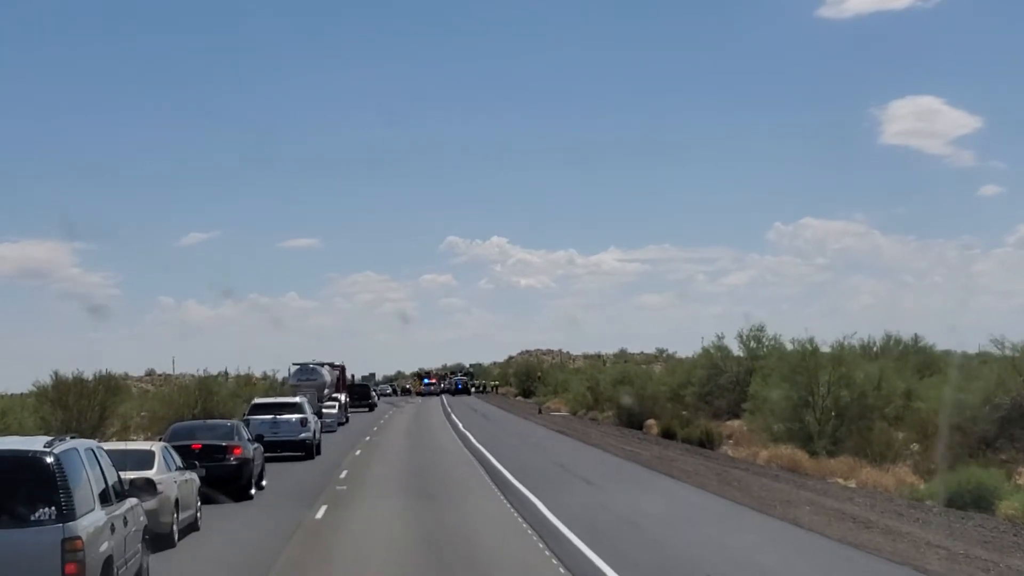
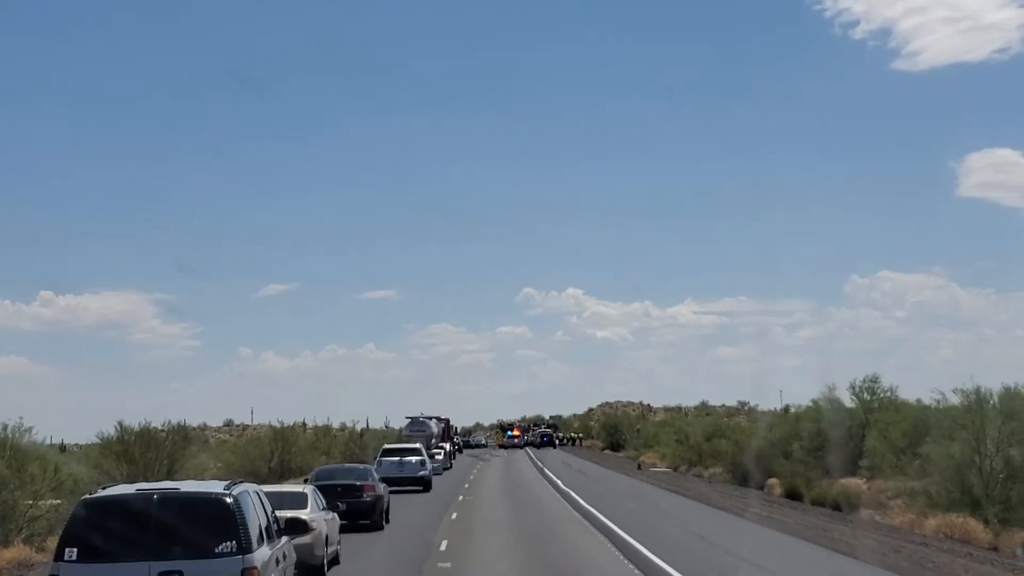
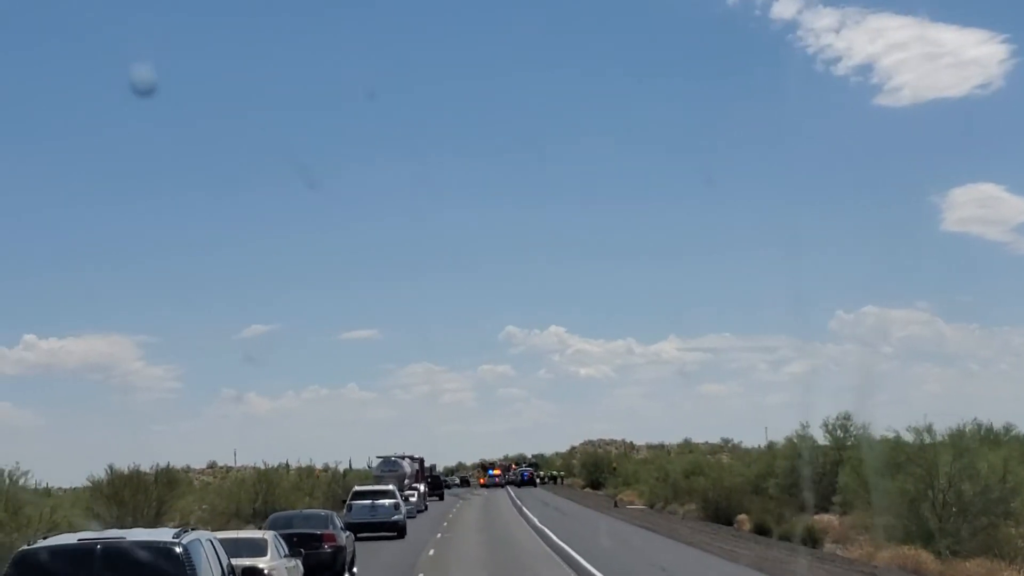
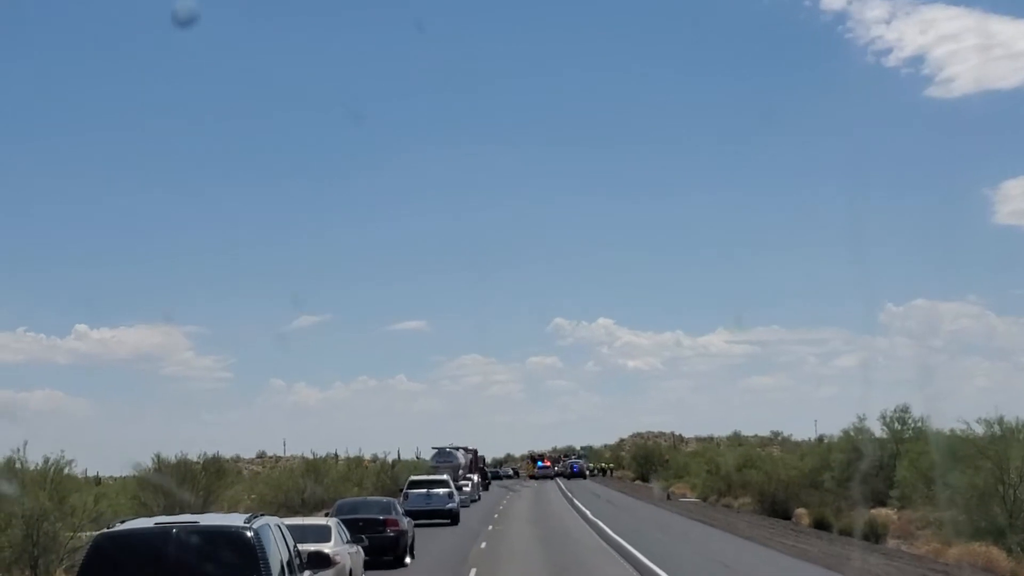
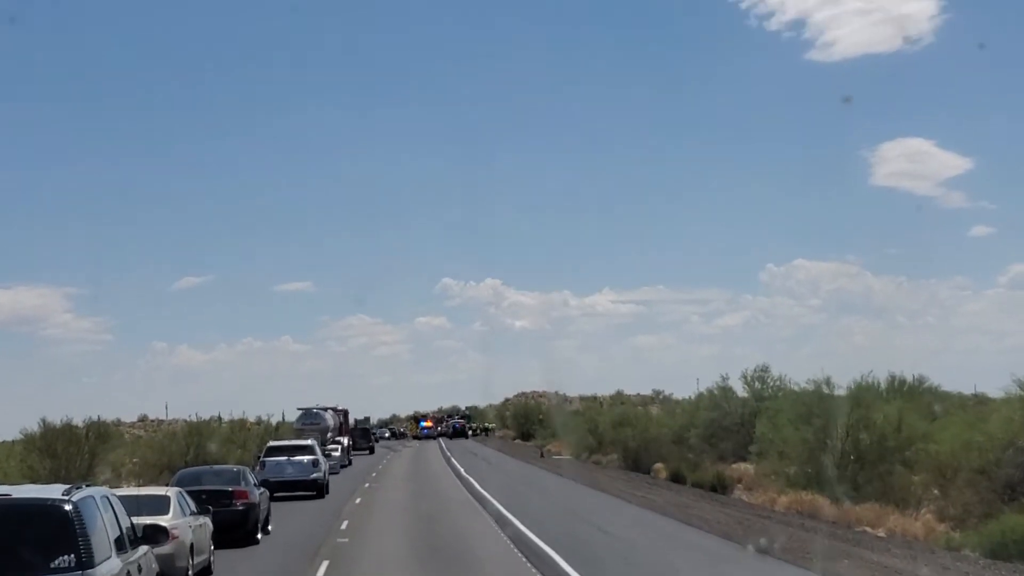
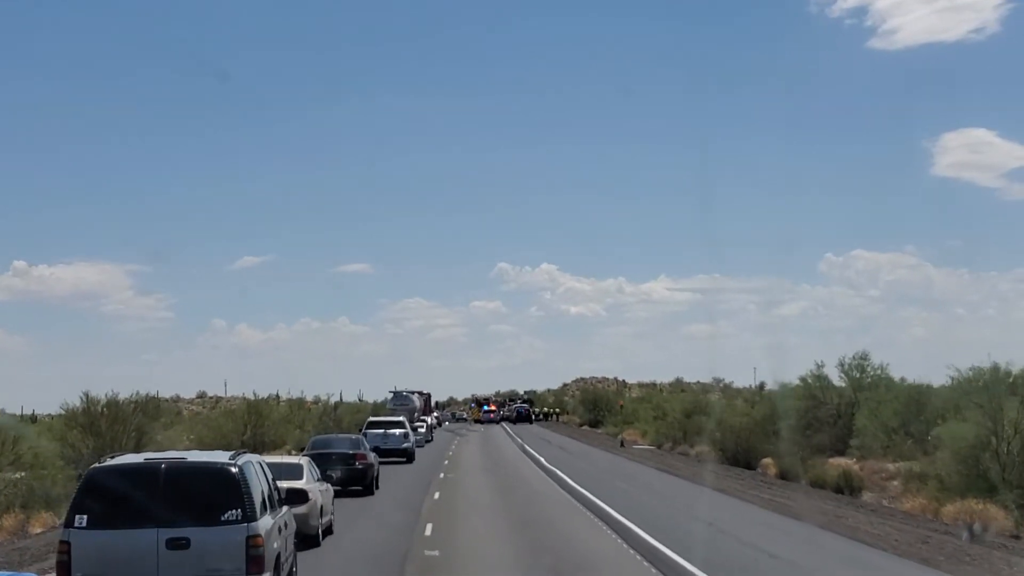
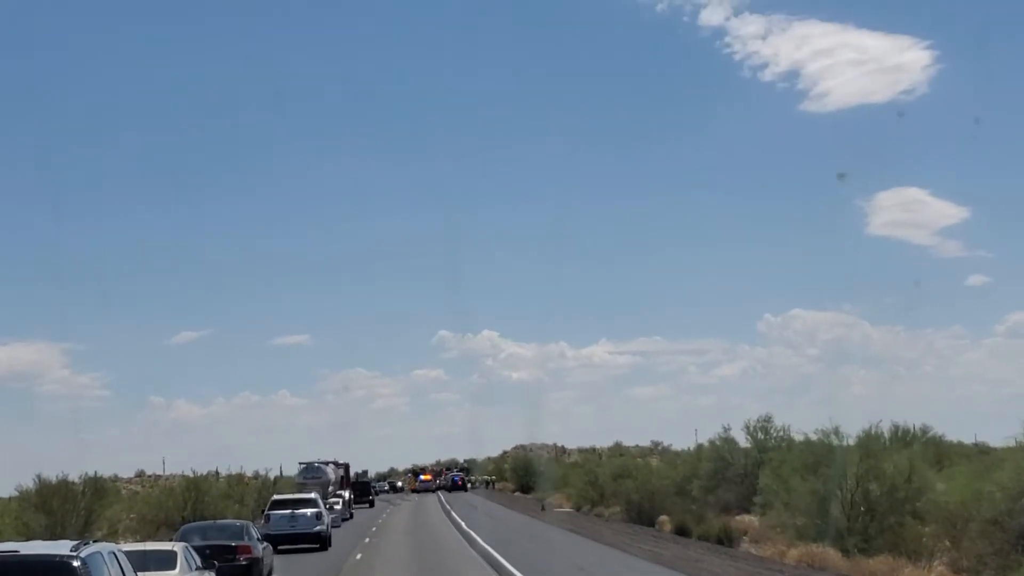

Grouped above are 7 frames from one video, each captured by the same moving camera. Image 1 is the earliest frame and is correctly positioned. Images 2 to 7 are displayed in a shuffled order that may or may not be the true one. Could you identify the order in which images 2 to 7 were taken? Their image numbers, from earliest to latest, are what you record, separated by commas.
5, 7, 3, 4, 2, 6
